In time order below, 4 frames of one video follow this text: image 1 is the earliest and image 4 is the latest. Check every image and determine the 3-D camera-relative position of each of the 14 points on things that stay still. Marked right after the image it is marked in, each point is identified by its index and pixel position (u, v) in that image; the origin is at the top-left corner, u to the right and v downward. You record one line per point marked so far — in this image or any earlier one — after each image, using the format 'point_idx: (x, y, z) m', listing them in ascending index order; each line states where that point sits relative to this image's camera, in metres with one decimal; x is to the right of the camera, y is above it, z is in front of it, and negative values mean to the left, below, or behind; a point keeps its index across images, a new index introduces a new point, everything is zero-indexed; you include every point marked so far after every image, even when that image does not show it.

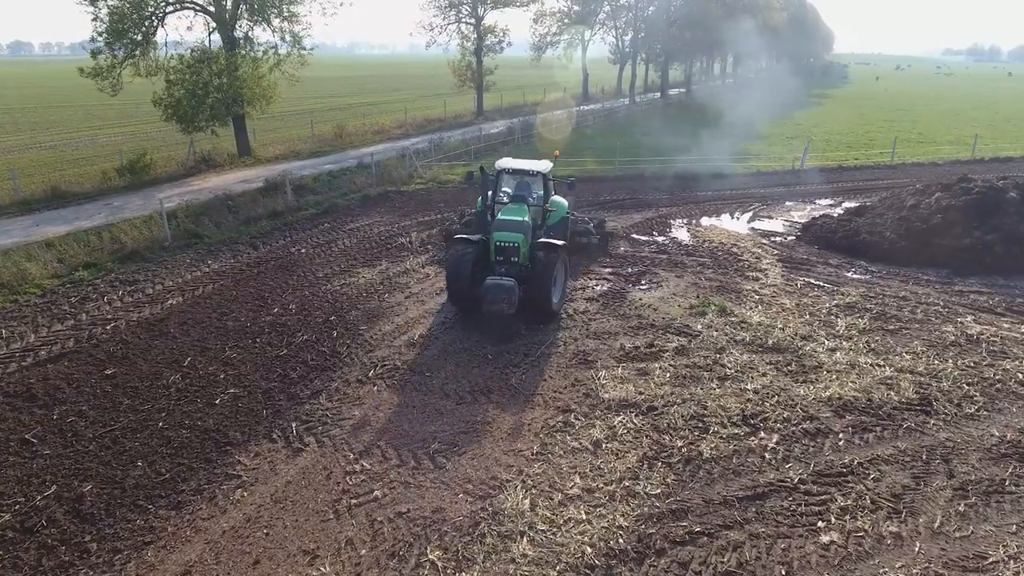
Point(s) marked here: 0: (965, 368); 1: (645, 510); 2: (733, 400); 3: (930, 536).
0: (+6.3, -1.1, +8.7) m
1: (+1.3, -2.1, +6.1) m
2: (+2.8, -1.4, +8.0) m
3: (+3.9, -2.3, +5.8) m
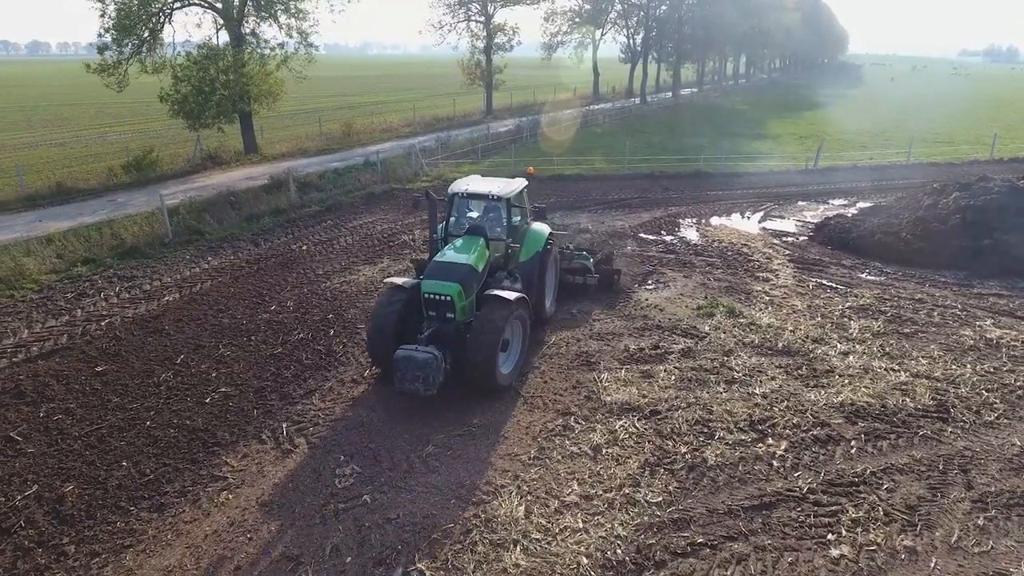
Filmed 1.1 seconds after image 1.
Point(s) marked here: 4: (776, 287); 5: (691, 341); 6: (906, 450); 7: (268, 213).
0: (+6.3, -1.1, +8.4) m
1: (+1.2, -2.1, +5.8) m
2: (+2.8, -1.4, +7.7) m
3: (+3.8, -2.3, +5.5) m
4: (+4.8, 0.0, +11.4) m
5: (+2.7, -0.8, +9.3) m
6: (+4.3, -1.8, +6.9) m
7: (-6.0, +1.8, +15.3) m
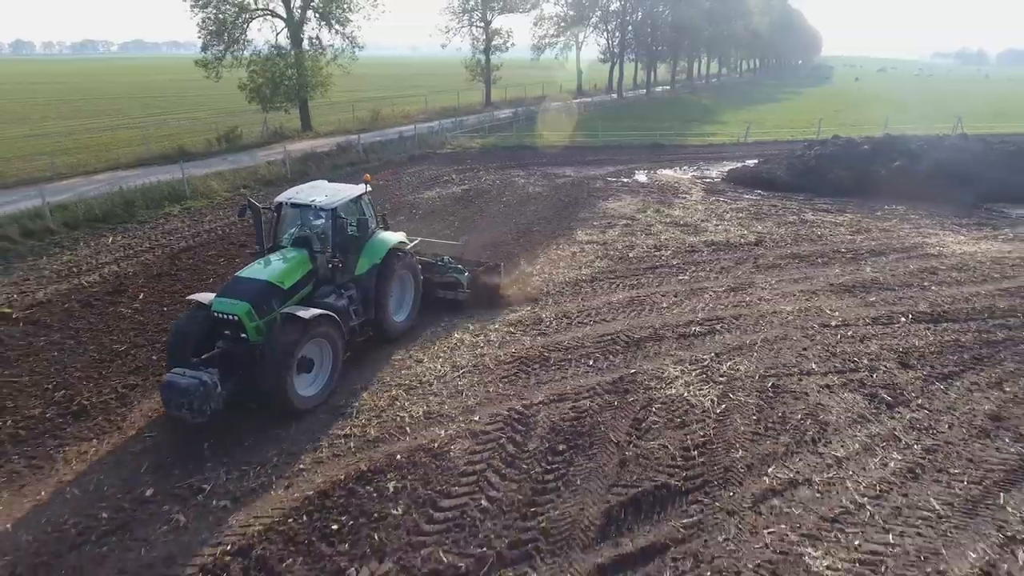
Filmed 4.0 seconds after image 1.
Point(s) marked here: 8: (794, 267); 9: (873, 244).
0: (+6.7, +1.4, +15.0) m
1: (+1.7, +0.4, +12.3) m
2: (+3.2, +1.1, +14.2) m
3: (+4.3, +0.2, +12.1) m
4: (+5.1, +2.5, +18.0) m
5: (+3.0, +1.7, +15.9) m
6: (+4.7, +0.8, +13.5) m
7: (-5.8, +4.3, +21.7) m
8: (+5.7, +0.4, +12.6) m
9: (+8.1, +1.0, +14.0) m
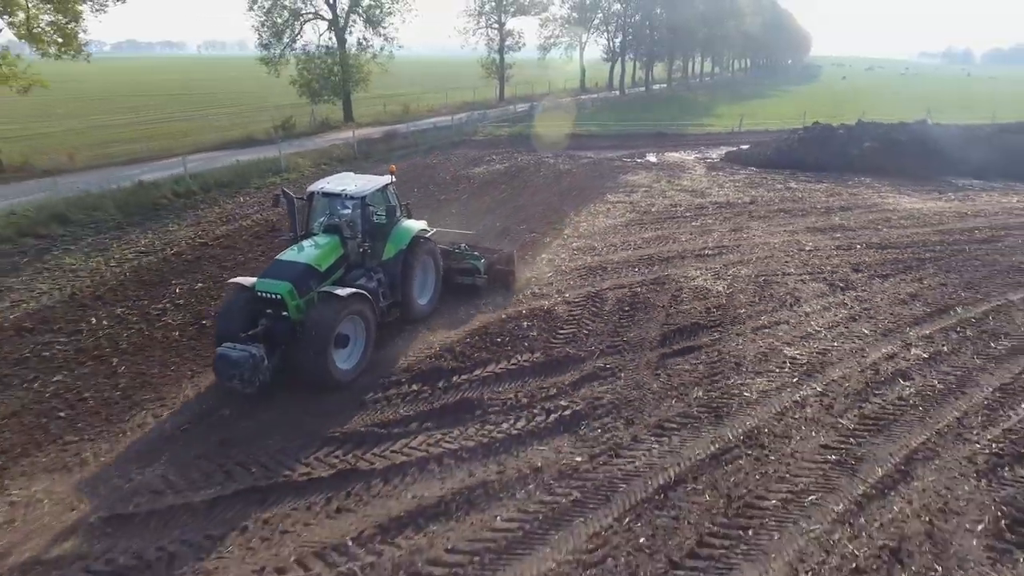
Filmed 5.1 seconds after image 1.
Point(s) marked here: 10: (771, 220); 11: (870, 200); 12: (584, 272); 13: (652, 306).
0: (+8.0, +2.8, +18.7) m
1: (+3.0, +1.8, +16.0) m
2: (+4.5, +2.5, +17.9) m
3: (+5.6, +1.6, +15.8) m
4: (+6.4, +4.0, +21.8) m
5: (+4.3, +3.1, +19.5) m
6: (+6.0, +2.2, +17.2) m
7: (-4.6, +5.7, +25.3) m
8: (+7.0, +1.8, +16.3) m
9: (+9.4, +2.4, +17.7) m
10: (+6.7, +1.8, +16.1) m
11: (+10.4, +2.5, +18.1) m
12: (+1.4, +0.4, +12.5) m
13: (+2.4, -0.3, +10.7) m
